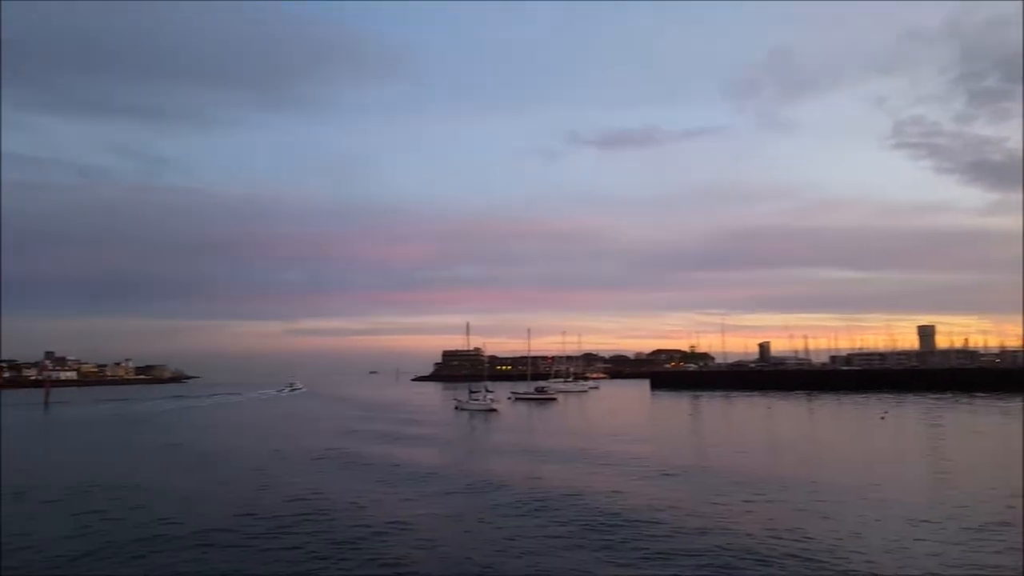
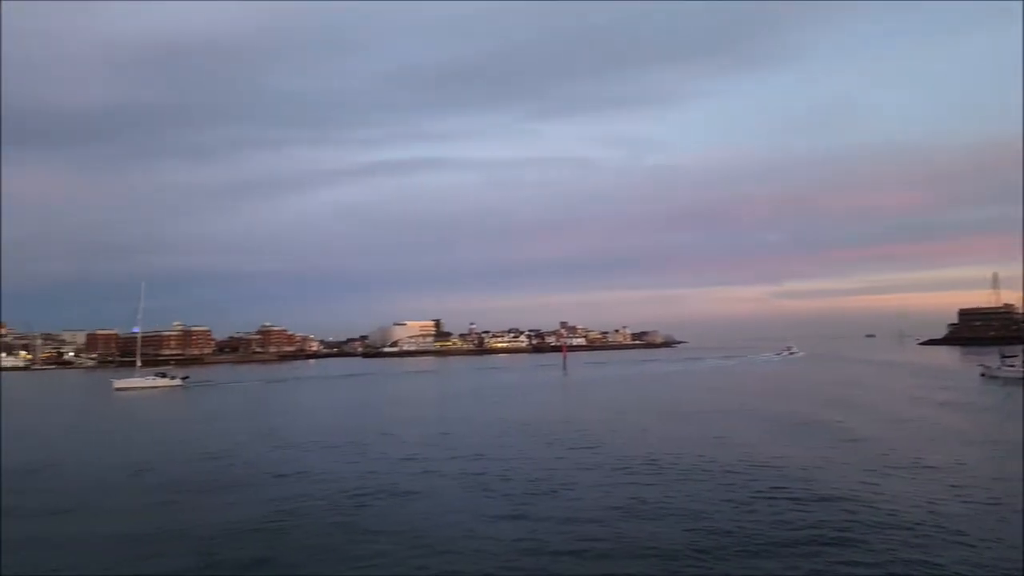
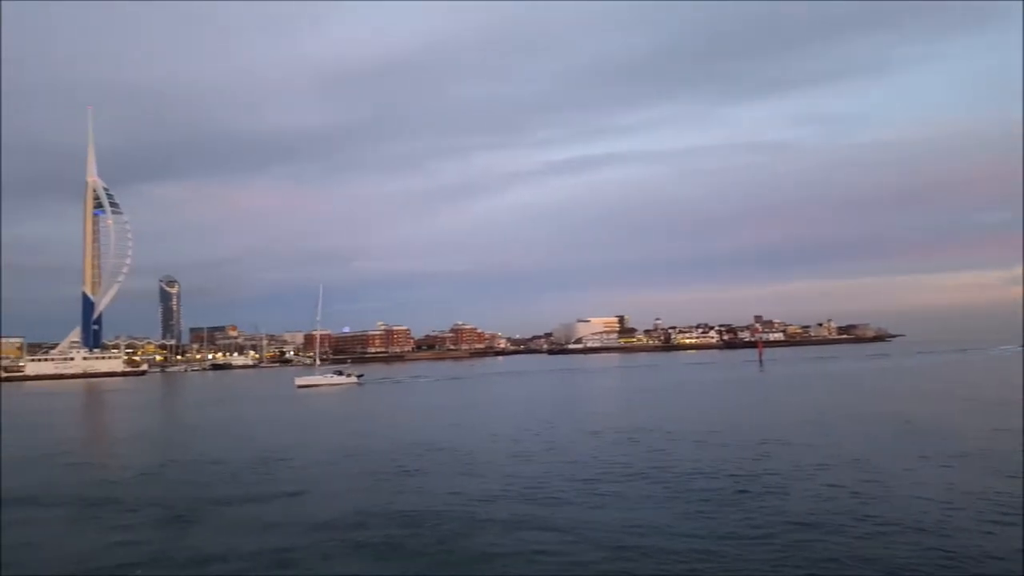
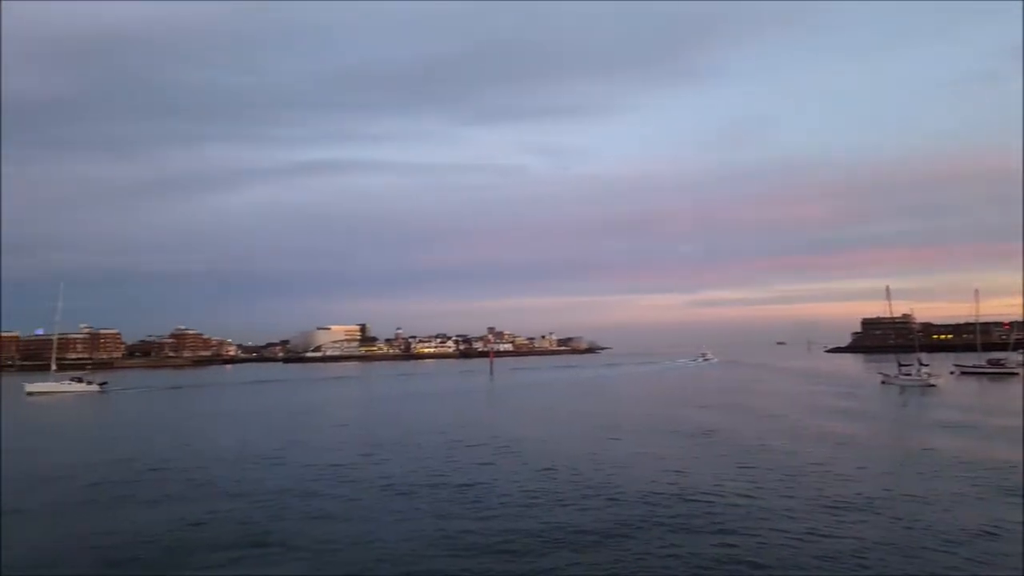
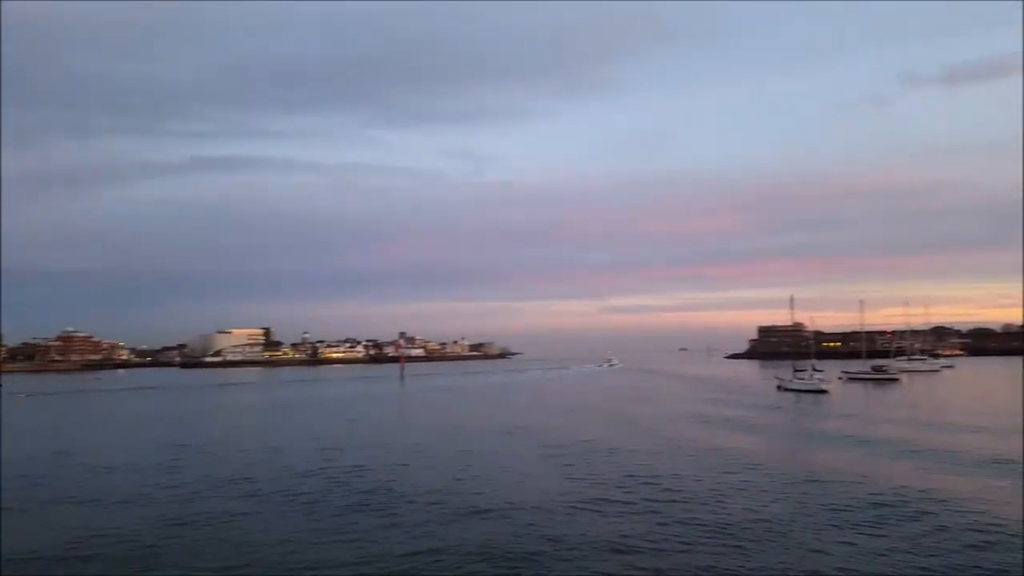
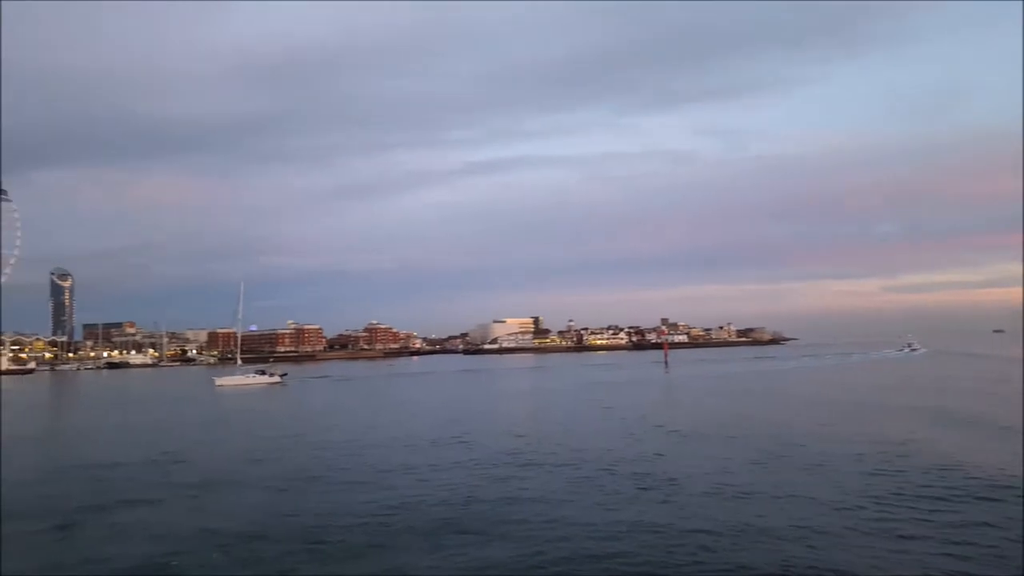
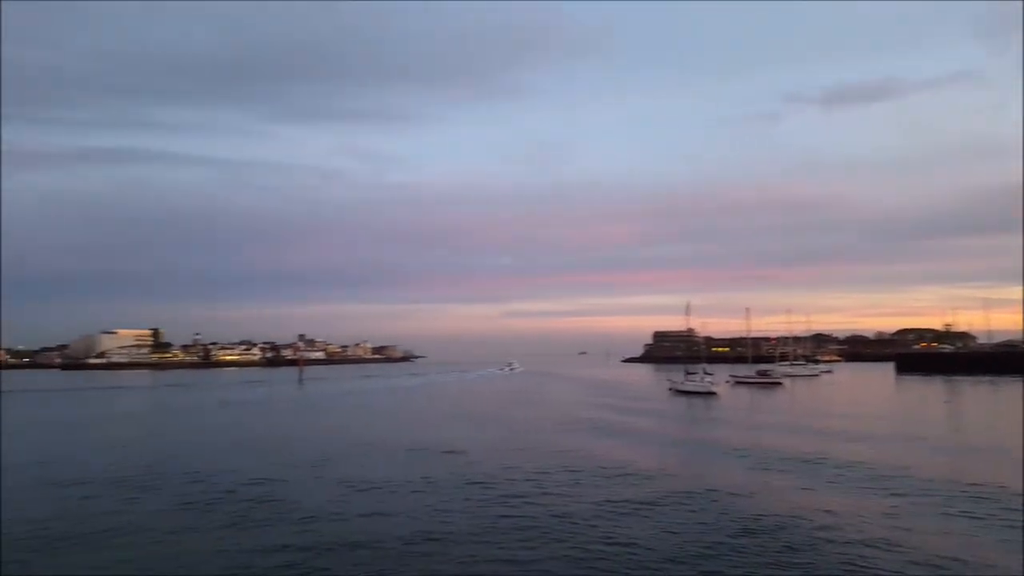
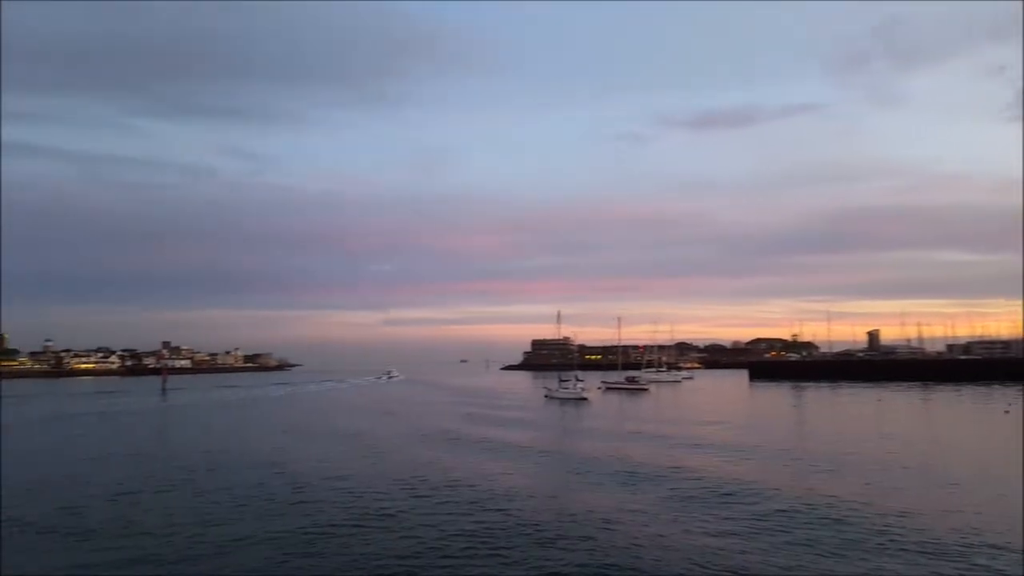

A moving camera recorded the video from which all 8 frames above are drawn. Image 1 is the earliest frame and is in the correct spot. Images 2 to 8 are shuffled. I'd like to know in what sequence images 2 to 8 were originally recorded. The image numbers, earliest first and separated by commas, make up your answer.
8, 7, 5, 4, 2, 6, 3
